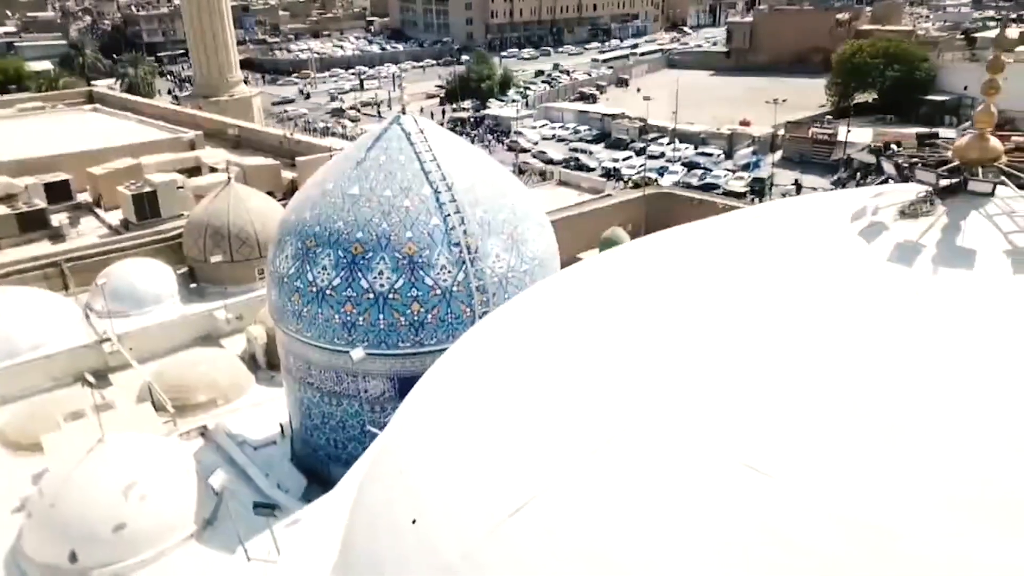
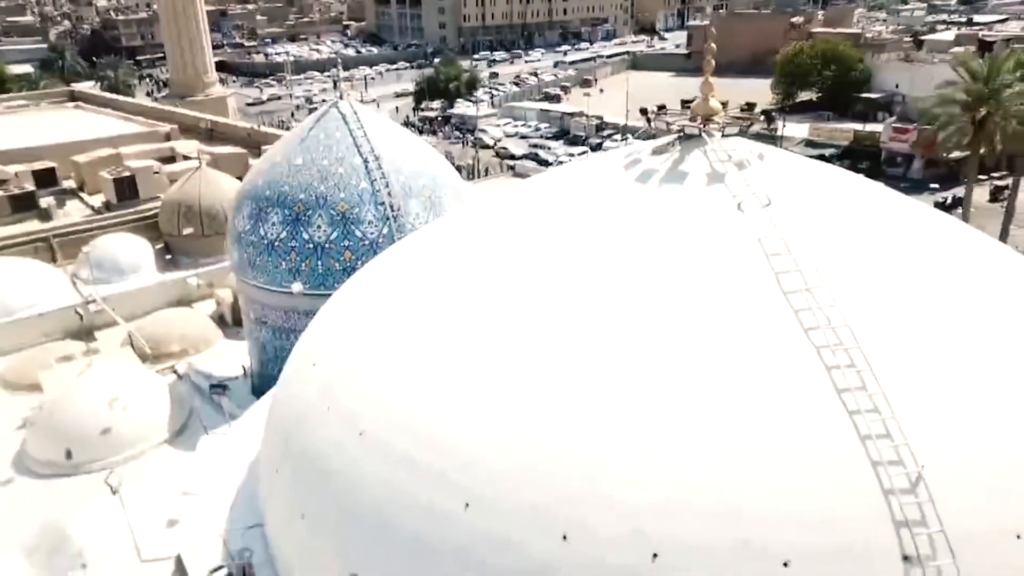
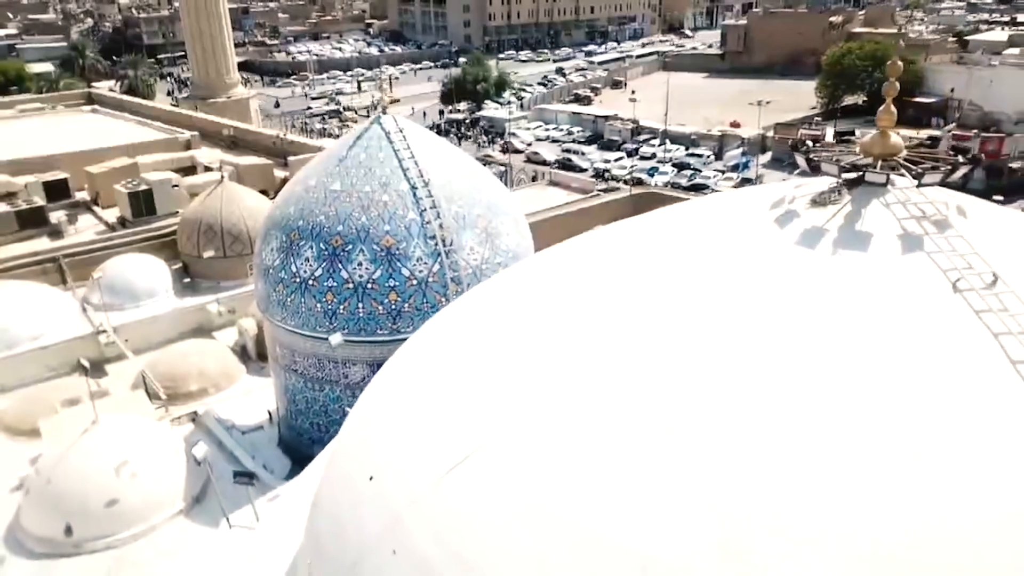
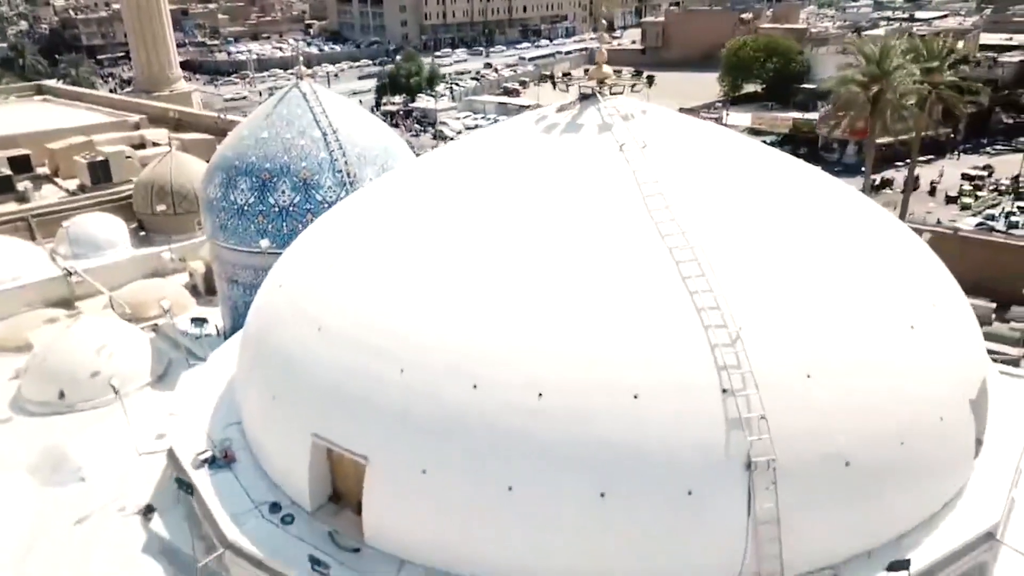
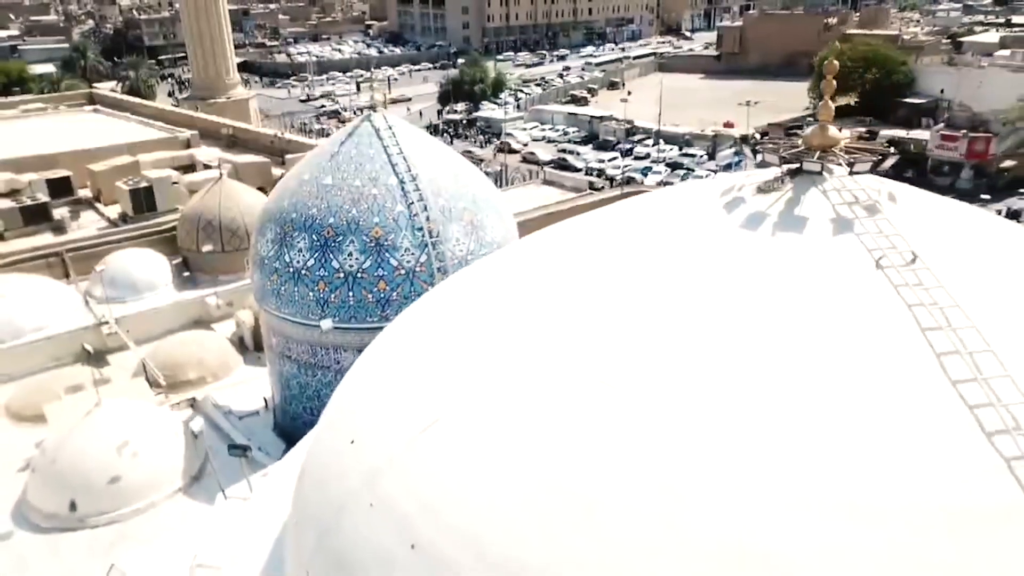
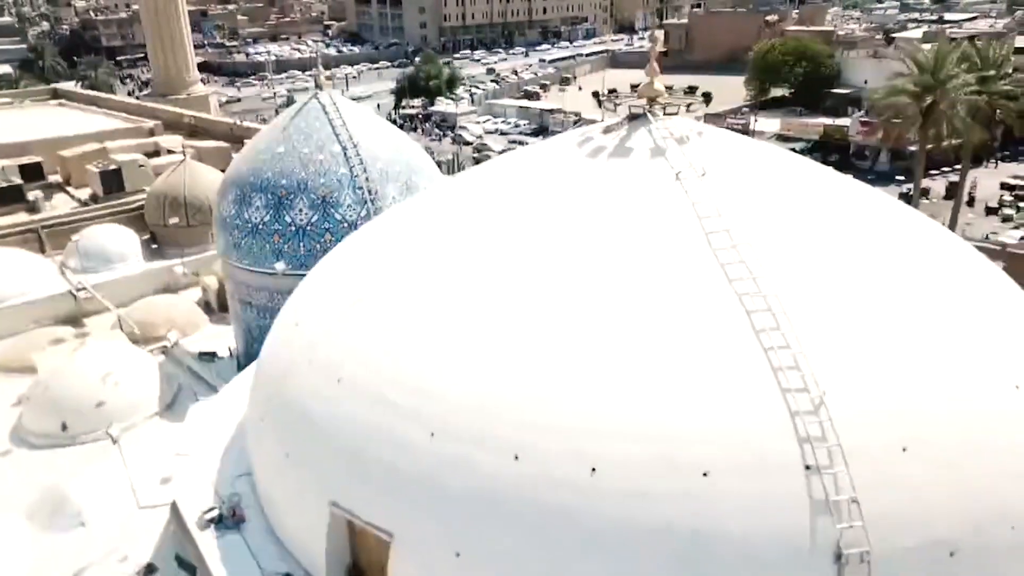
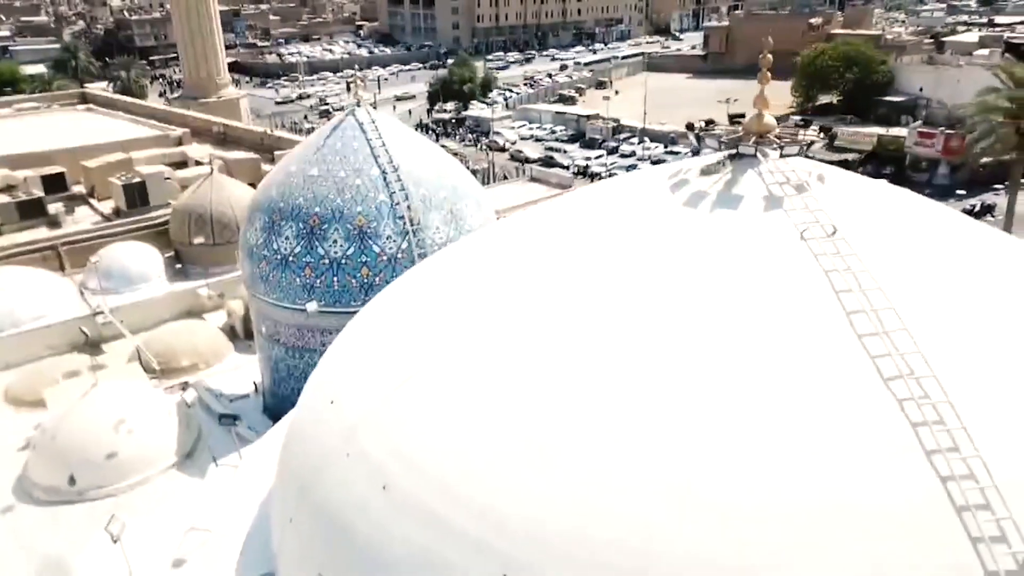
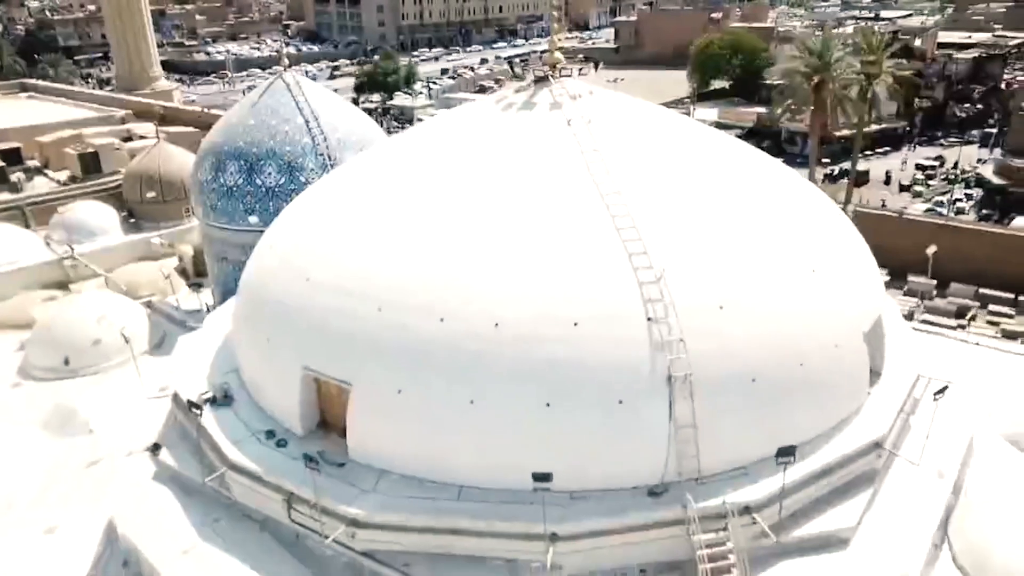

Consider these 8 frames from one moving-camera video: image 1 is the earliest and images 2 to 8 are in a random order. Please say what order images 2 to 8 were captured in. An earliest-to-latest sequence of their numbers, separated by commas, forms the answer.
3, 5, 7, 2, 6, 4, 8
